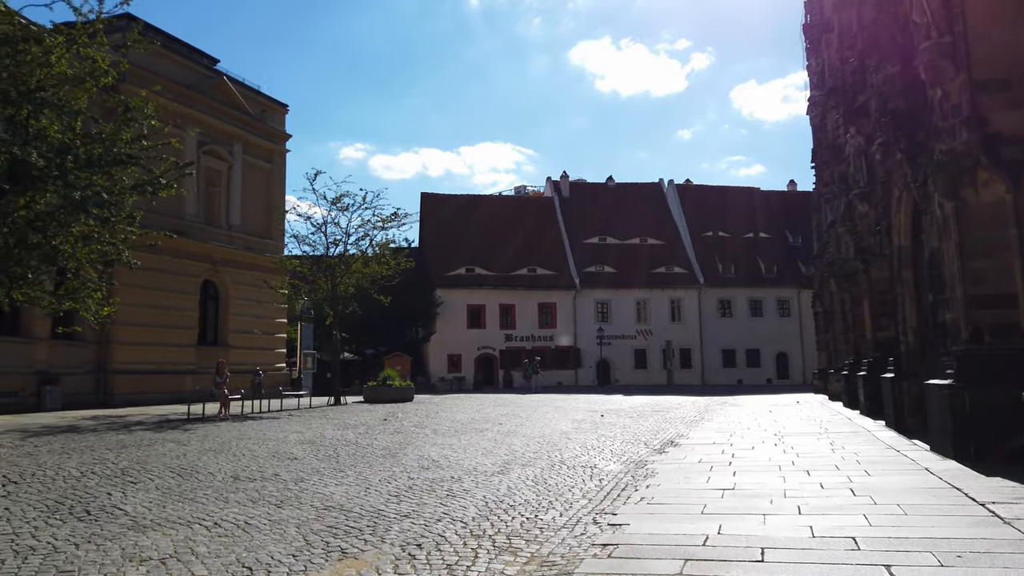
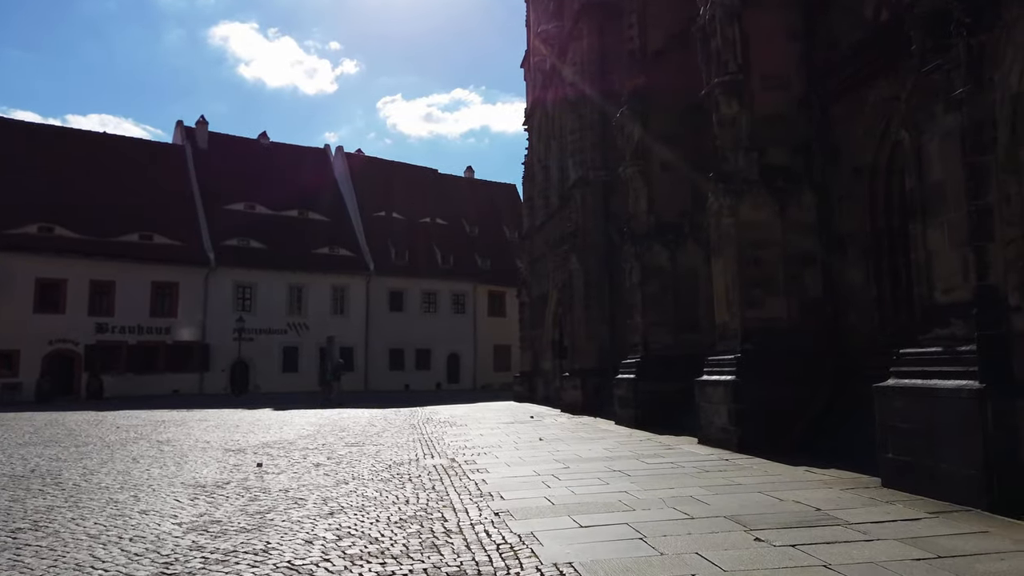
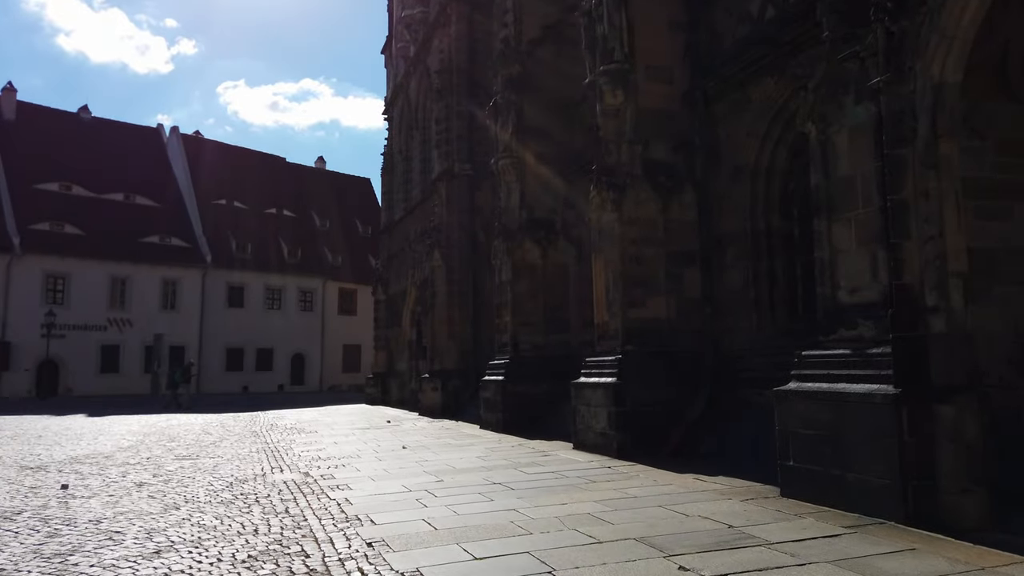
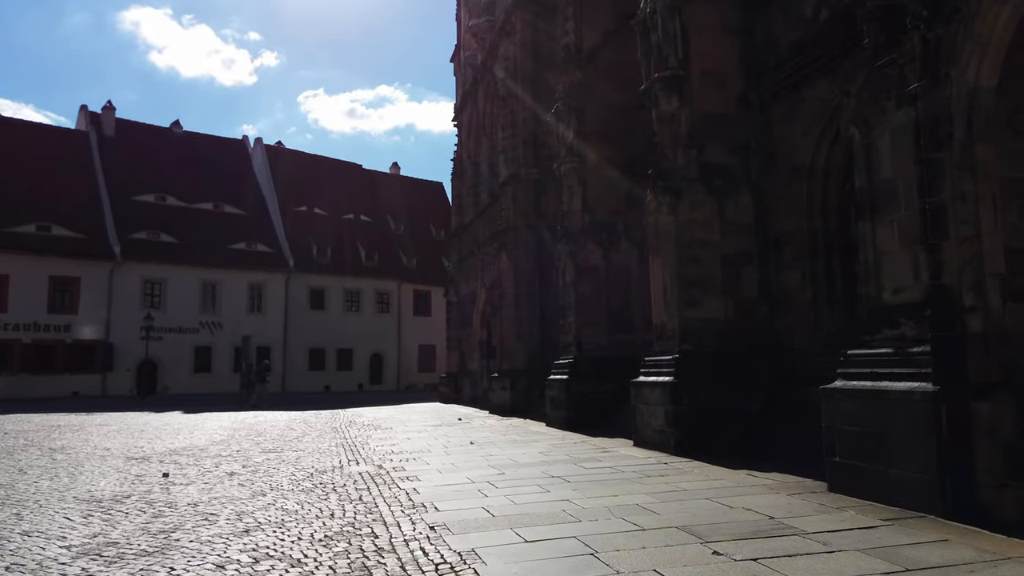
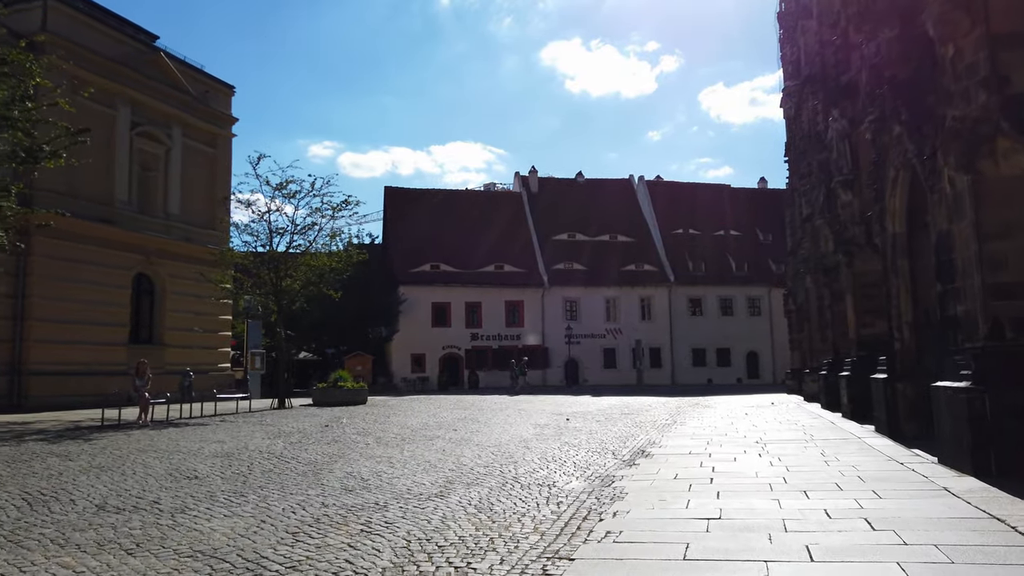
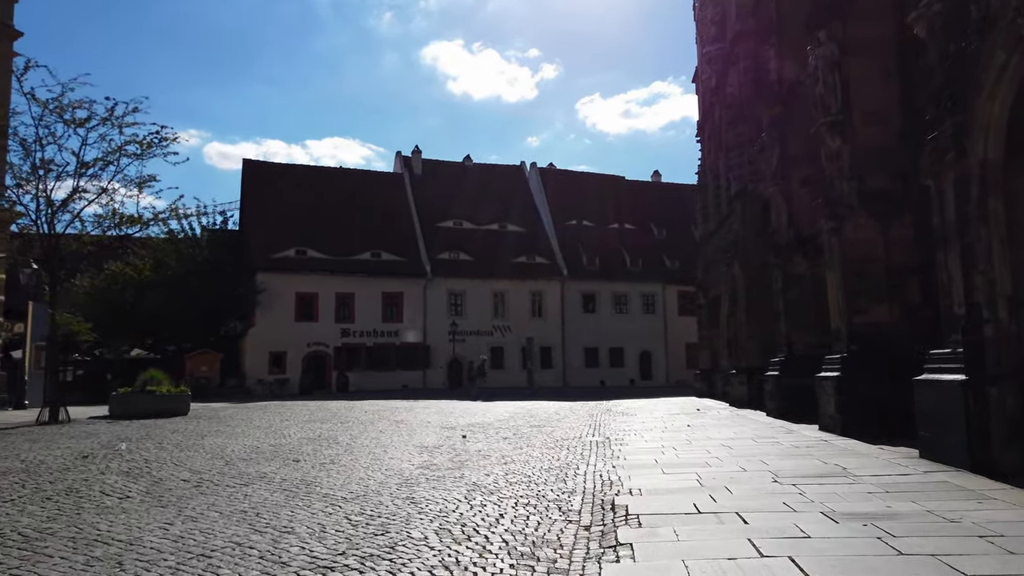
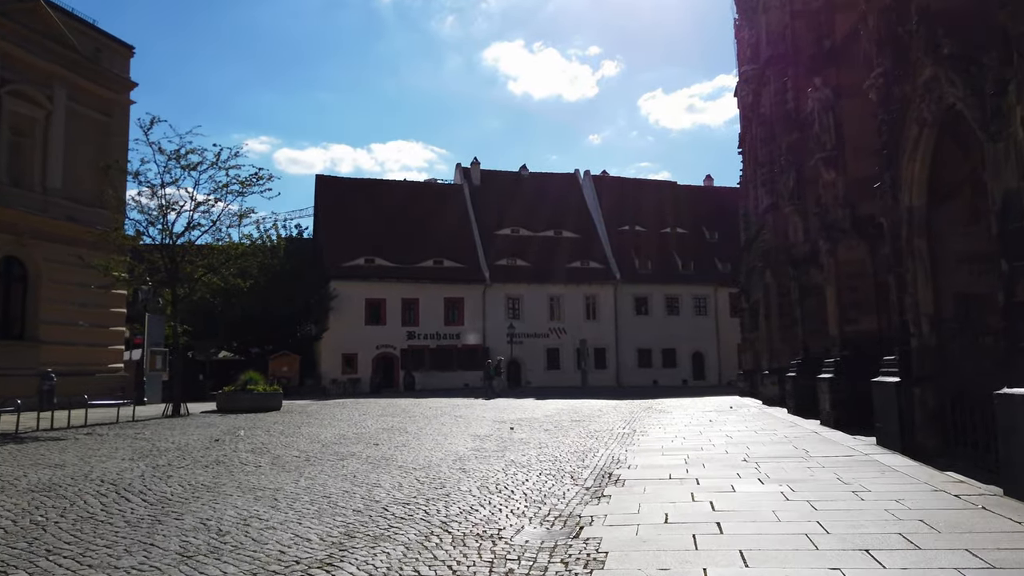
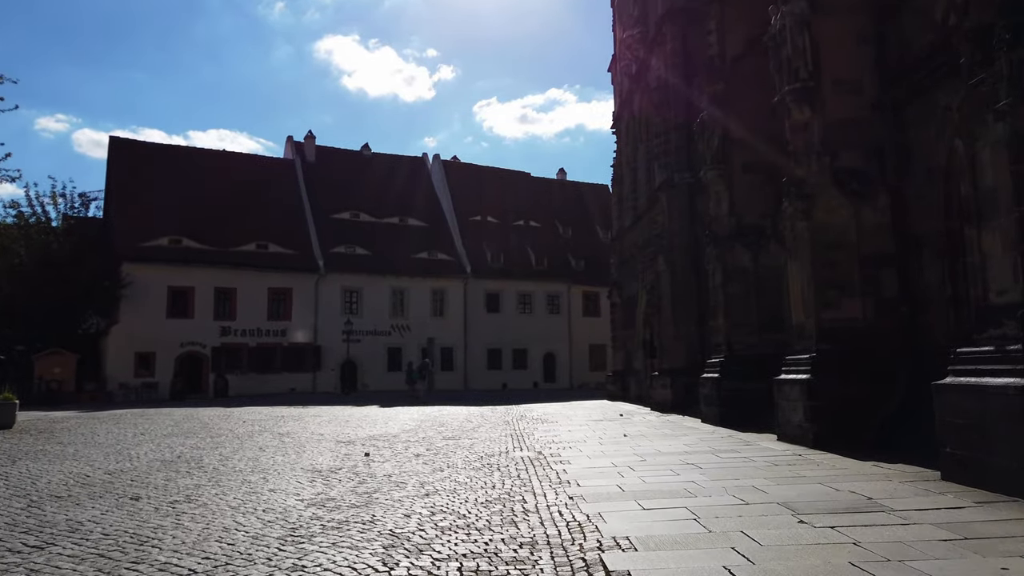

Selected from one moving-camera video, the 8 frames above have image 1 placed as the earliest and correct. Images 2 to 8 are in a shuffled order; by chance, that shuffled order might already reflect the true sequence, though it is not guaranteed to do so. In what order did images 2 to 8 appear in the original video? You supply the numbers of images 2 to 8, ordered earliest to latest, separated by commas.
5, 7, 6, 8, 2, 4, 3
